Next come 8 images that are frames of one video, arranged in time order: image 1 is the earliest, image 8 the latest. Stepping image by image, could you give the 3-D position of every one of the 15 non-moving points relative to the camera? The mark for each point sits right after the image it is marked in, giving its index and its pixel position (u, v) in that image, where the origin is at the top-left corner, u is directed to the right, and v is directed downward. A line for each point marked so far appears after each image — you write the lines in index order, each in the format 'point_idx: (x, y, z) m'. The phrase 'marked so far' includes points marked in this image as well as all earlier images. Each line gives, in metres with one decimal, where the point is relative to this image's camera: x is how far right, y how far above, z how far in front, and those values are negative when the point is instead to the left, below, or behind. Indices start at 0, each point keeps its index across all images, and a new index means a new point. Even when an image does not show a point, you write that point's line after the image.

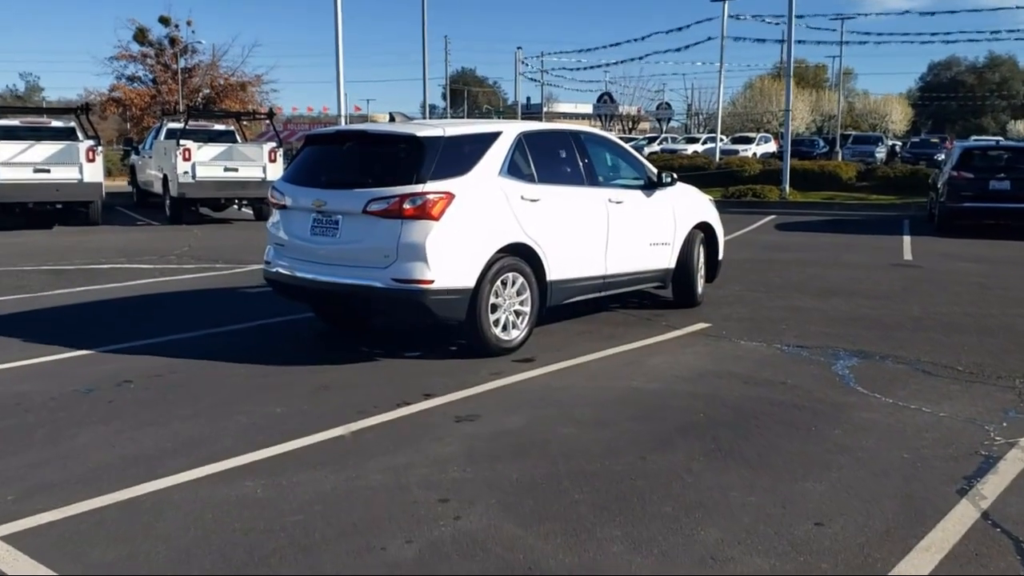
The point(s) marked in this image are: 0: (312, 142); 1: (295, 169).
0: (-1.8, +1.3, +8.6) m
1: (-1.9, +1.1, +8.5) m
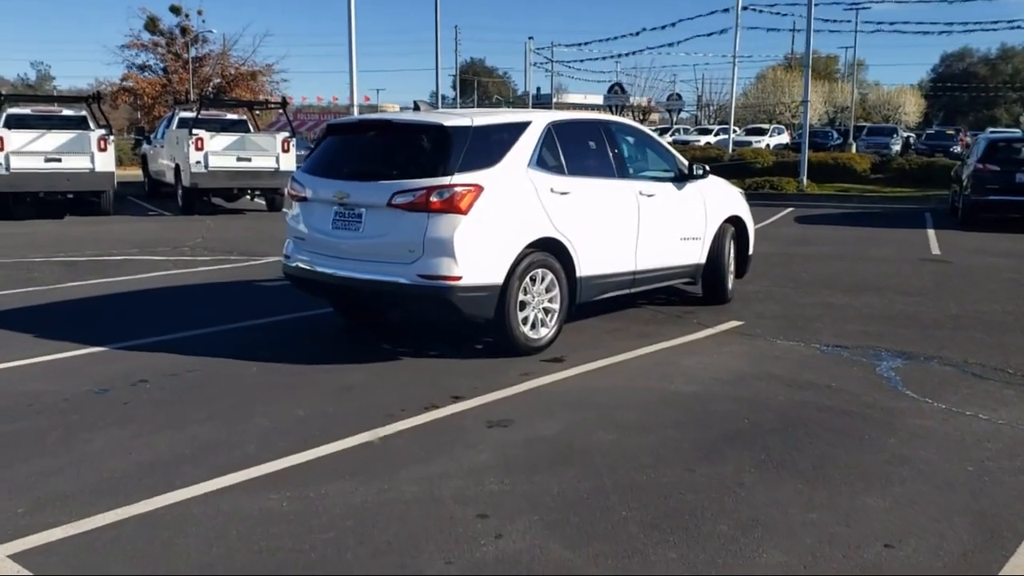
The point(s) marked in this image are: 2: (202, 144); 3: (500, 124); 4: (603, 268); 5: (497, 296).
0: (-1.5, +1.3, +8.2) m
1: (-1.7, +1.1, +8.2) m
2: (-6.5, +3.0, +20.0) m
3: (-0.1, +1.3, +7.8) m
4: (+0.8, +0.2, +8.6) m
5: (-0.1, -0.1, +7.5) m
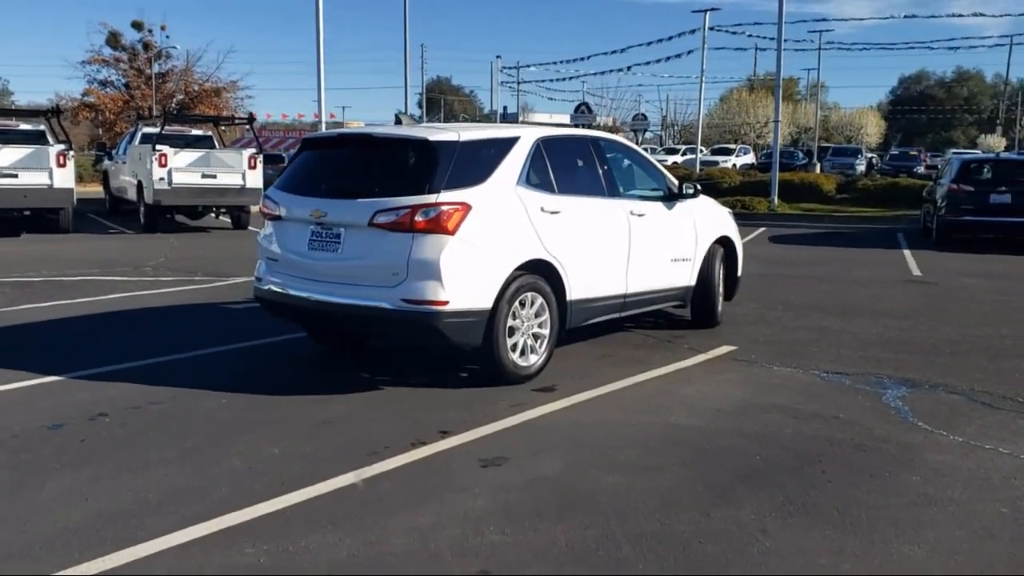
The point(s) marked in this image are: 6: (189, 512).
0: (-1.7, +1.1, +7.7) m
1: (-1.8, +0.9, +7.7) m
2: (-7.0, +2.6, +19.3) m
3: (-0.2, +1.1, +7.4) m
4: (+0.7, 0.0, +8.1) m
5: (-0.2, -0.3, +7.1) m
6: (-1.6, -1.1, +4.8) m
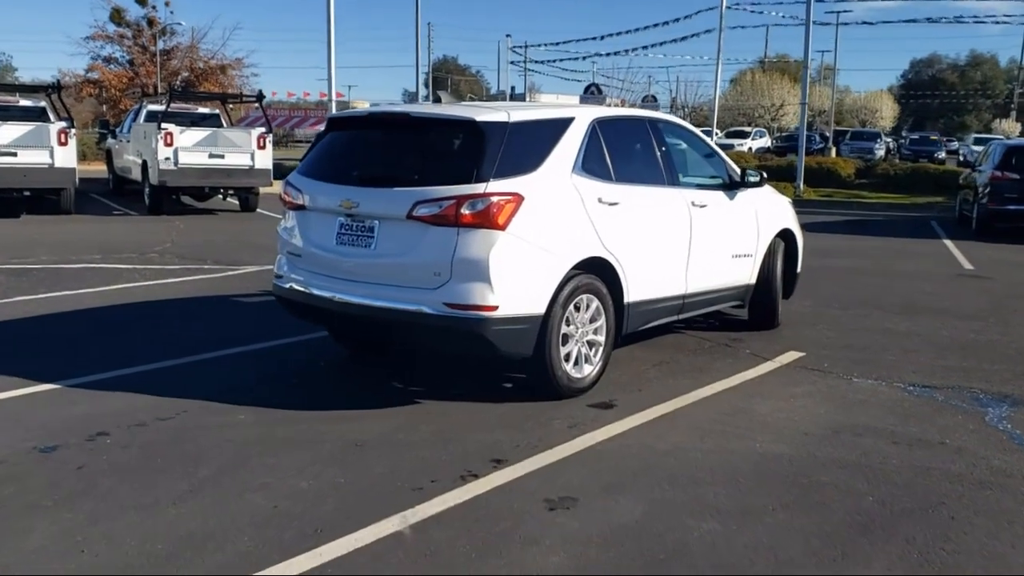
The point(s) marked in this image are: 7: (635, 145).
0: (-1.3, +1.2, +6.9) m
1: (-1.4, +0.9, +6.8) m
2: (-6.6, +2.9, +18.4) m
3: (+0.2, +1.1, +6.5) m
4: (+1.1, 0.0, +7.3) m
5: (+0.2, -0.3, +6.2) m
6: (-1.3, -1.2, +4.0) m
7: (+0.9, +1.1, +7.4) m
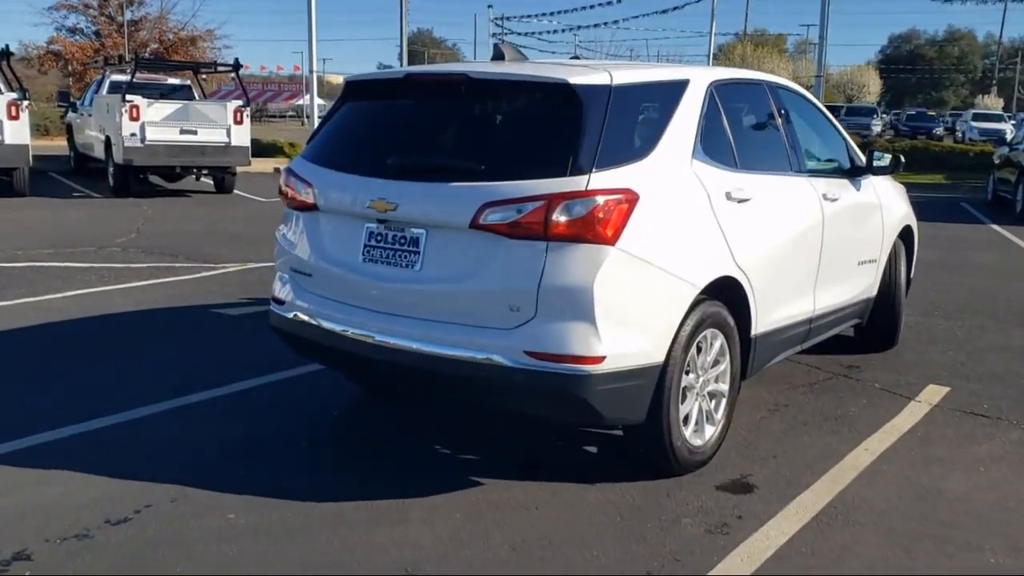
0: (-0.8, +1.0, +4.9) m
1: (-1.0, +0.8, +4.9) m
2: (-6.4, +3.0, +16.3) m
3: (+0.7, +1.0, +4.6) m
4: (+1.5, -0.2, +5.4) m
5: (+0.6, -0.4, +4.3) m
6: (-0.8, -1.4, +2.1) m
7: (+1.4, +1.0, +5.5) m
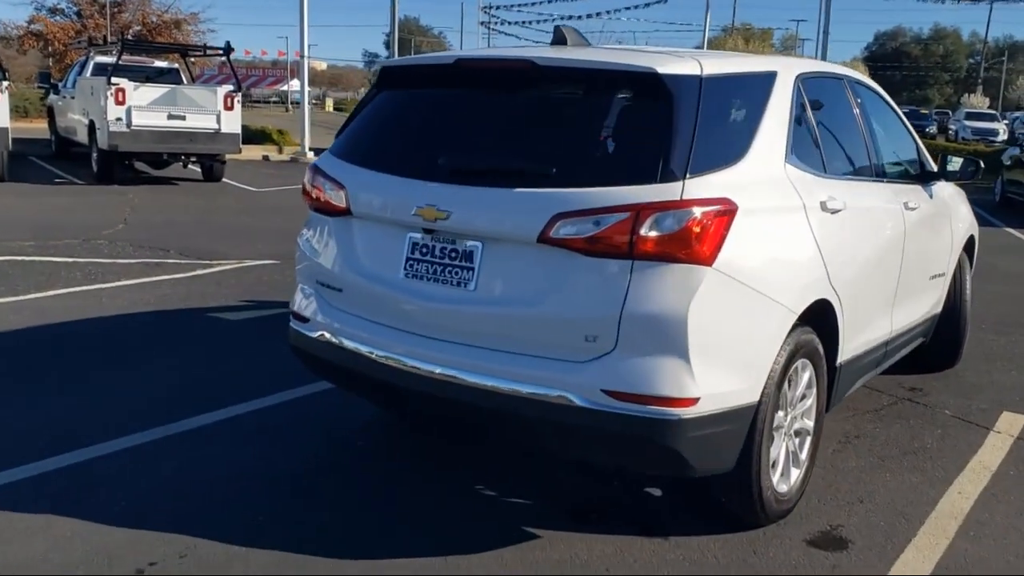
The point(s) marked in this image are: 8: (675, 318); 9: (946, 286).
0: (-0.5, +0.9, +4.3) m
1: (-0.7, +0.7, +4.3) m
2: (-6.3, +3.1, +15.5) m
3: (+1.0, +0.9, +4.0) m
4: (+1.8, -0.3, +4.8) m
5: (+0.9, -0.5, +3.7) m
6: (-0.5, -1.5, +1.5) m
7: (+1.7, +0.9, +4.9) m
8: (+0.6, -0.1, +3.4) m
9: (+2.9, 0.0, +6.3) m
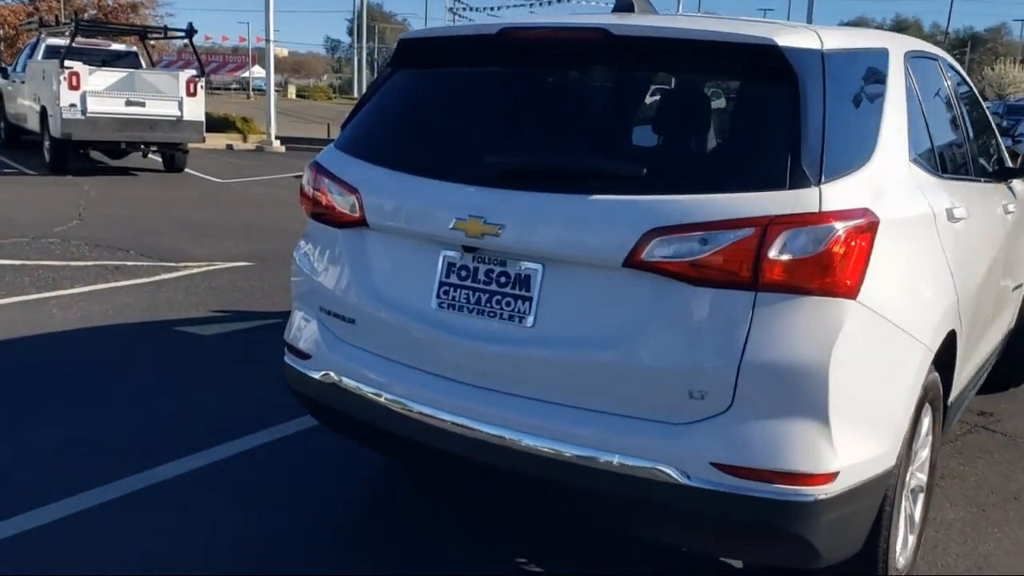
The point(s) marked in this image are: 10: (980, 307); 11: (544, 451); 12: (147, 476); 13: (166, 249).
0: (-0.3, +0.8, +3.4) m
1: (-0.5, +0.6, +3.4) m
2: (-6.6, +3.1, +14.4) m
3: (+1.2, +0.8, +3.2) m
4: (+1.9, -0.4, +4.1) m
5: (+1.1, -0.6, +2.9) m
6: (-0.2, -1.7, +0.7) m
7: (+1.8, +0.8, +4.1) m
8: (+0.8, -0.2, +2.6) m
9: (+3.0, -0.1, +5.6) m
10: (+2.0, -0.1, +4.0) m
11: (+0.2, -0.5, +2.8) m
12: (-1.6, -0.8, +4.2) m
13: (-3.5, +0.4, +9.5) m
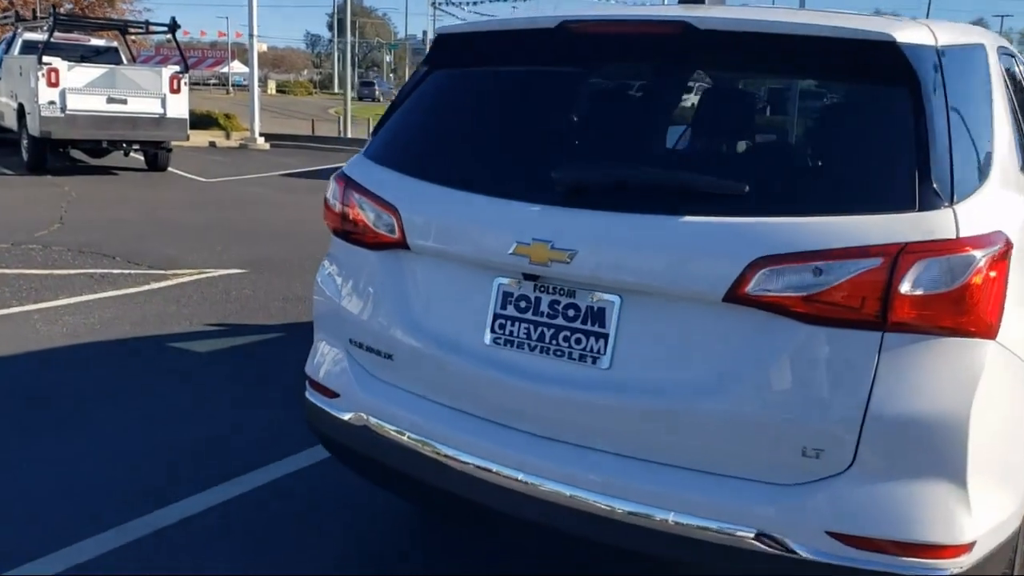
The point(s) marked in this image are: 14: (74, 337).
0: (-0.2, +0.7, +3.0) m
1: (-0.3, +0.5, +3.0) m
2: (-6.6, +3.1, +13.8) m
3: (+1.3, +0.7, +2.8) m
4: (+2.1, -0.4, +3.7) m
5: (+1.3, -0.7, +2.6) m
6: (+0.1, -1.8, +0.3) m
7: (+2.0, +0.7, +3.7) m
8: (+1.0, -0.3, +2.2) m
9: (+3.1, -0.1, +5.2) m
10: (+2.1, -0.2, +3.6) m
11: (+0.4, -0.6, +2.4) m
12: (-1.4, -0.9, +3.8) m
13: (-3.4, +0.3, +9.1) m
14: (-2.8, -0.3, +6.2) m
